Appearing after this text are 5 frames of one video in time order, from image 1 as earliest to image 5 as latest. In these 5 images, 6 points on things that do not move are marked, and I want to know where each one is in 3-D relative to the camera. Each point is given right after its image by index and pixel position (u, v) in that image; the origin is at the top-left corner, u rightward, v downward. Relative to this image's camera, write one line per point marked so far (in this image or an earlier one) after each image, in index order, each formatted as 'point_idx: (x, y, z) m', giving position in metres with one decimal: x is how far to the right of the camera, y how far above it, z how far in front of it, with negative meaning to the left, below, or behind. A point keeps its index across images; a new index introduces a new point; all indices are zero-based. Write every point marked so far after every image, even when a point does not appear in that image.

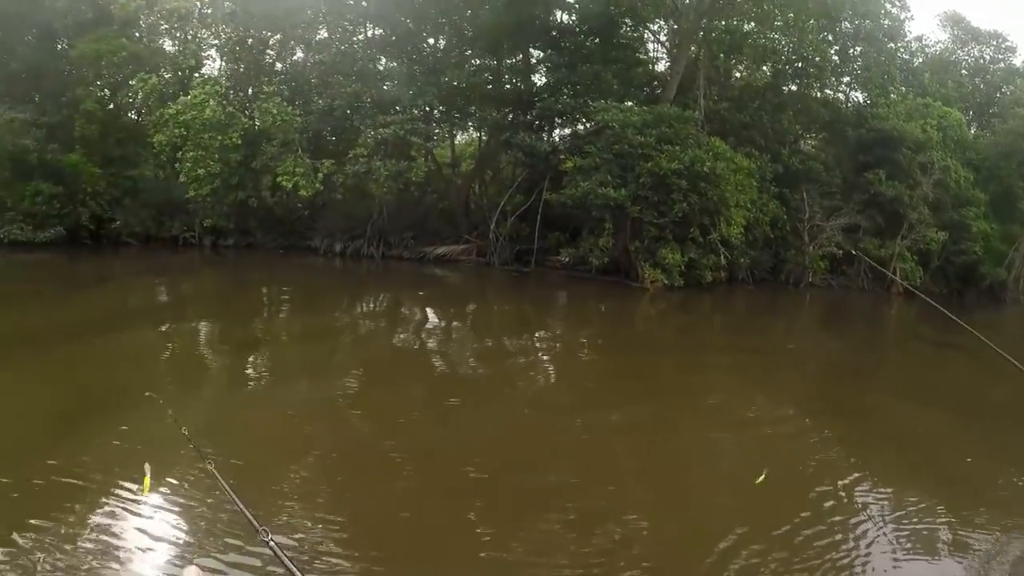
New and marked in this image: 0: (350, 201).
0: (-3.3, +1.8, +16.0) m
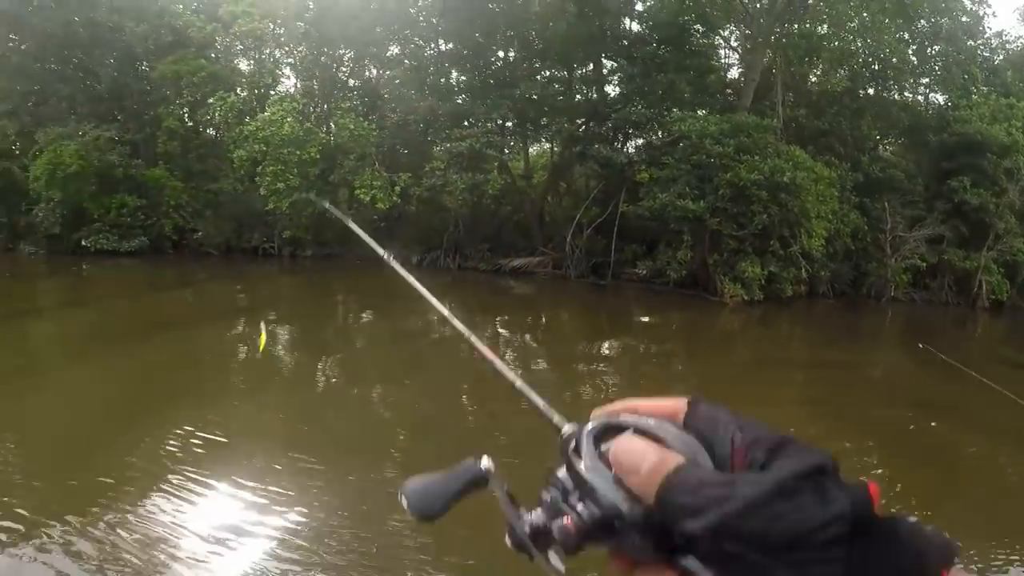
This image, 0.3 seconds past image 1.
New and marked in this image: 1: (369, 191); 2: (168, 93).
0: (-1.8, +1.6, +16.1) m
1: (-2.8, +1.9, +15.1) m
2: (-7.5, +4.2, +16.5) m
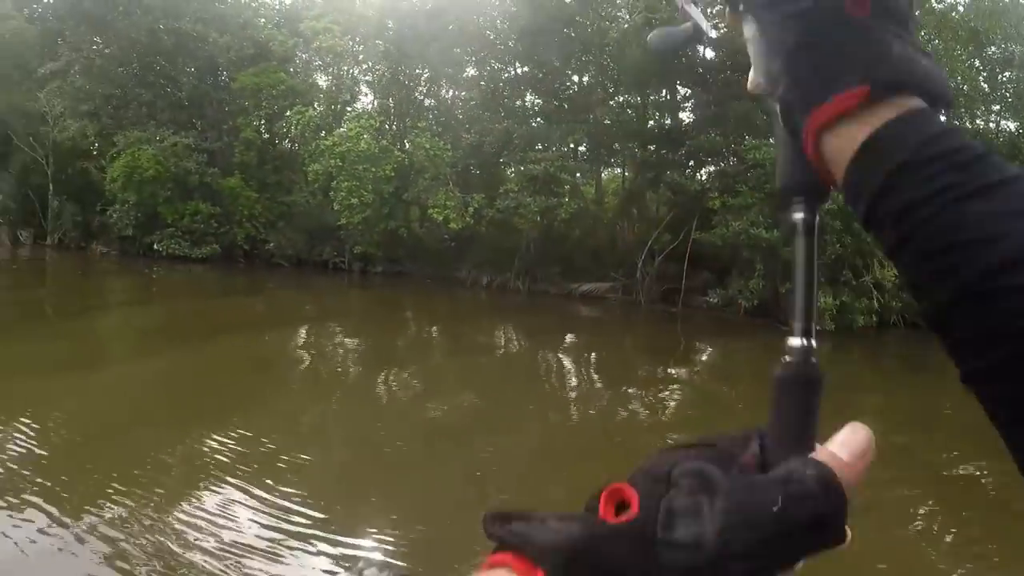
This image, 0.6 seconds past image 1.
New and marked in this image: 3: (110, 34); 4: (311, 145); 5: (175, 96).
0: (-0.3, +1.2, +16.3) m
1: (-1.4, +1.6, +15.3) m
2: (-5.9, +4.1, +16.8) m
3: (-9.1, +5.6, +16.7) m
4: (-4.3, +3.1, +16.3) m
5: (-7.6, +4.4, +17.1) m
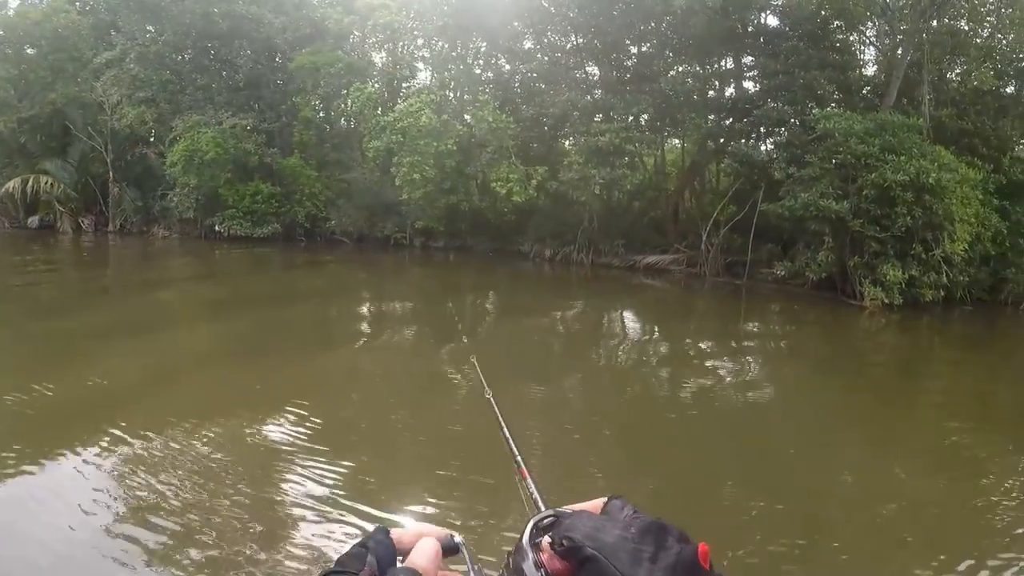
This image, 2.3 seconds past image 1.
0: (+1.0, +1.8, +16.3) m
1: (-0.1, +2.1, +15.3) m
2: (-4.6, +4.6, +16.7) m
3: (-7.8, +6.1, +16.6) m
4: (-3.0, +3.6, +16.3) m
5: (-6.3, +4.8, +17.1) m
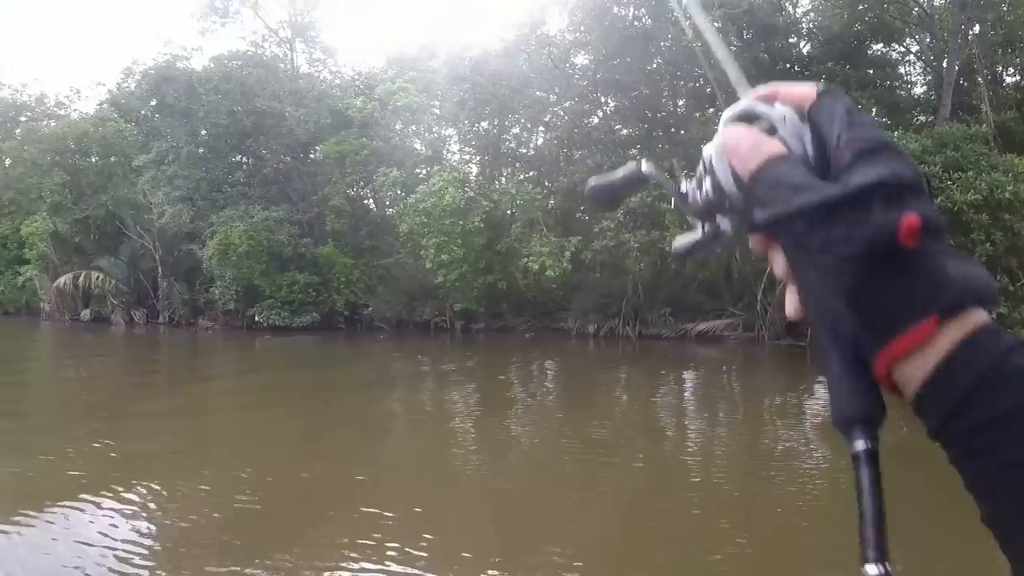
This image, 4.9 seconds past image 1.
0: (+1.7, +0.2, +15.3) m
1: (+0.6, +0.6, +14.5) m
2: (-3.9, +2.6, +16.8) m
3: (-7.1, +3.8, +17.3) m
4: (-2.3, +1.8, +16.0) m
5: (-5.5, +2.7, +17.3) m
